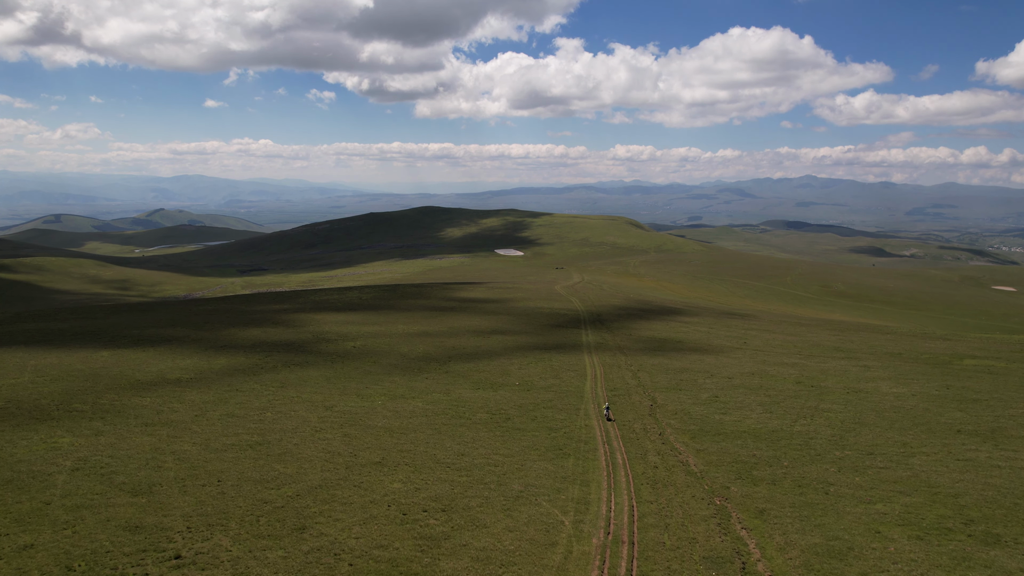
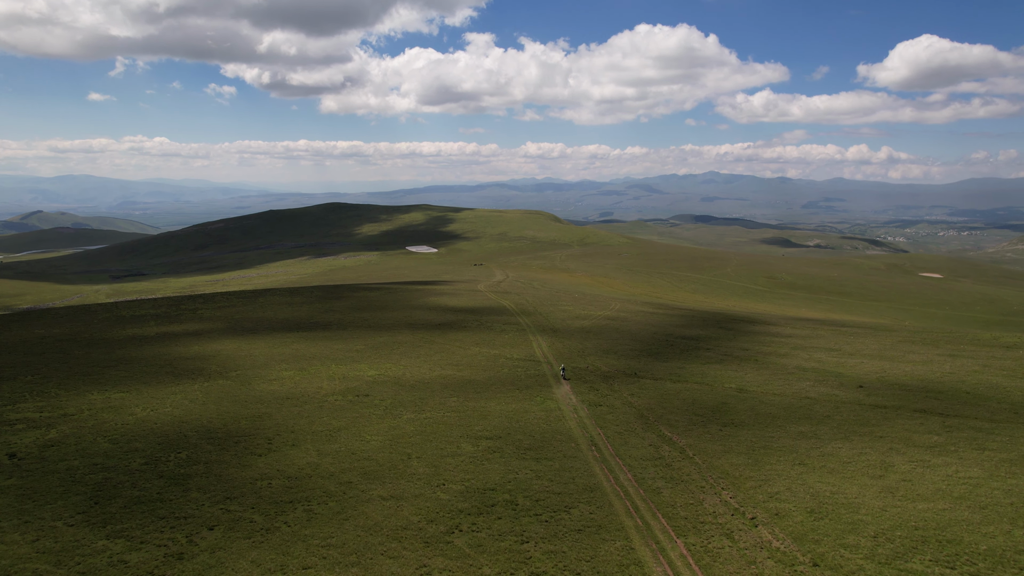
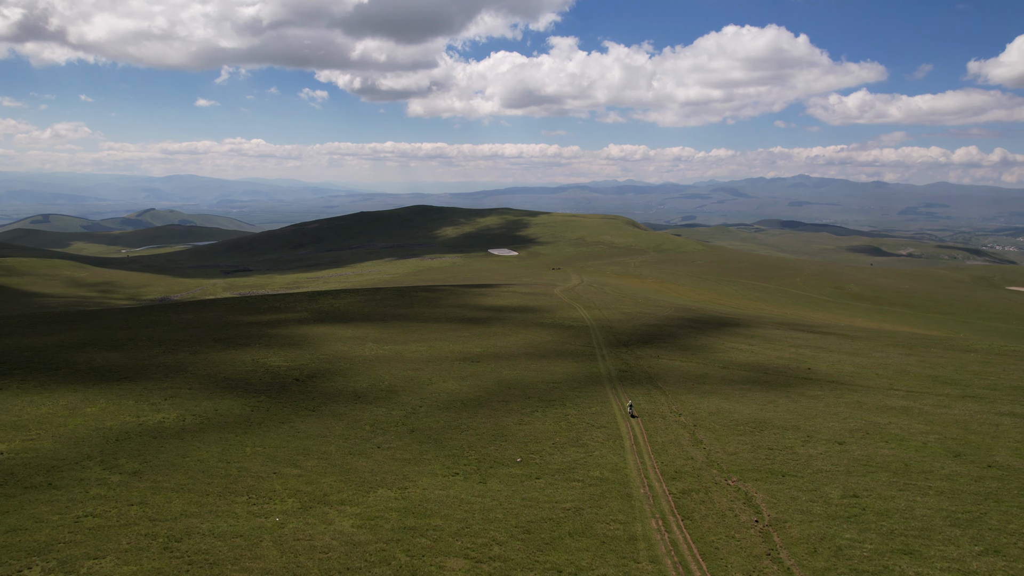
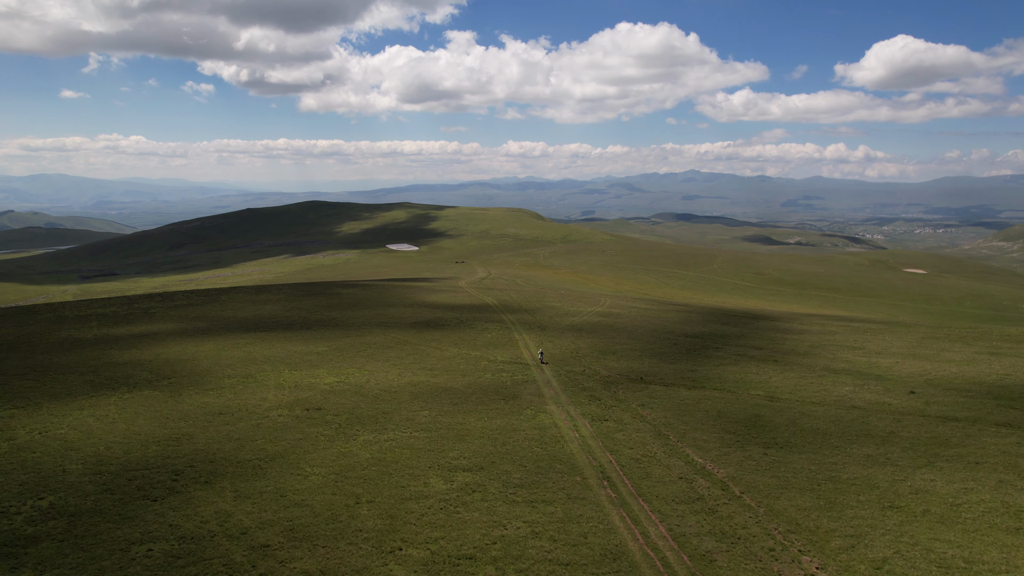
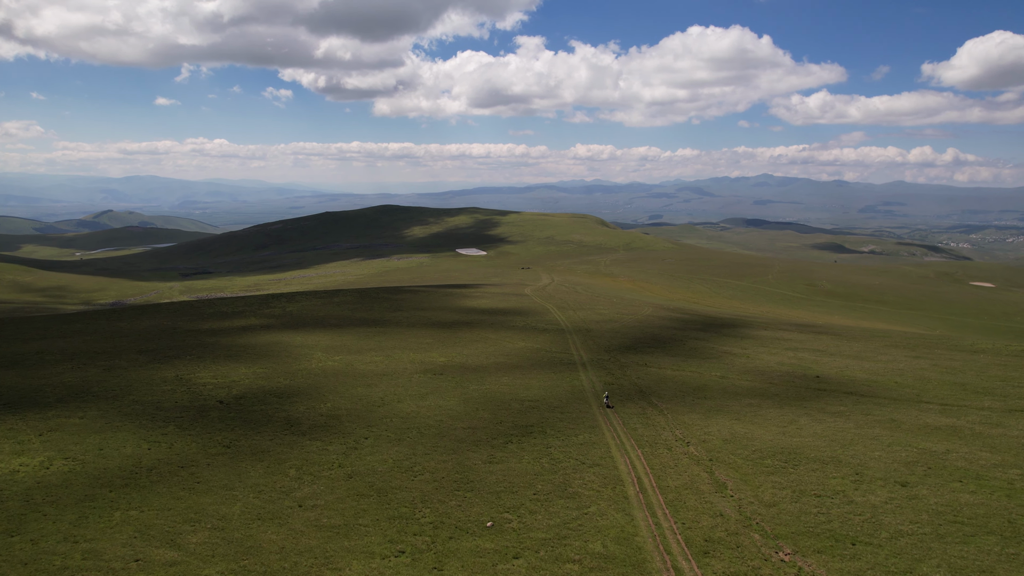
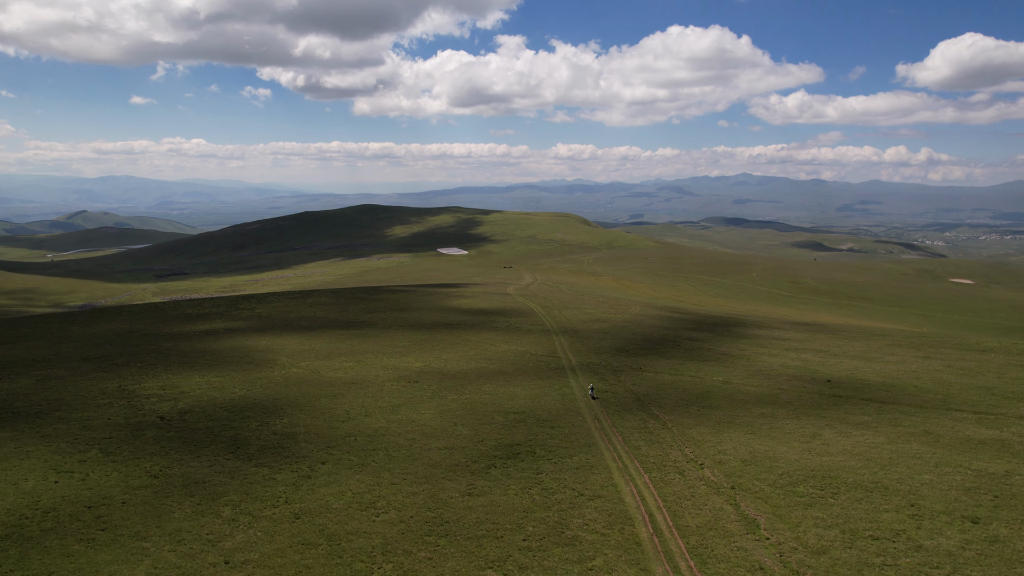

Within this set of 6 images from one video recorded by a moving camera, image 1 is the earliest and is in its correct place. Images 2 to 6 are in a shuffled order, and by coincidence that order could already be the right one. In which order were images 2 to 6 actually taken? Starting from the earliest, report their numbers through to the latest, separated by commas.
3, 5, 6, 2, 4
